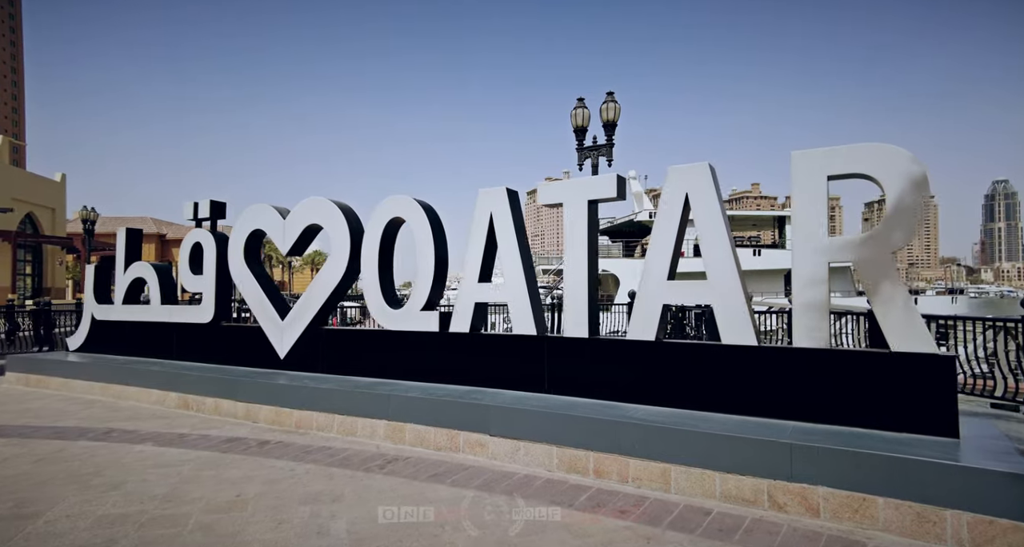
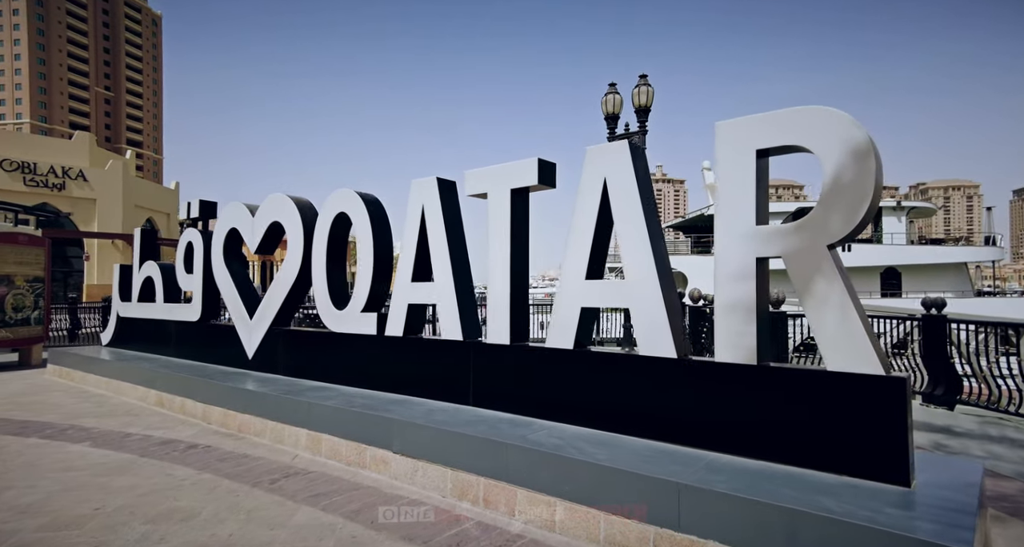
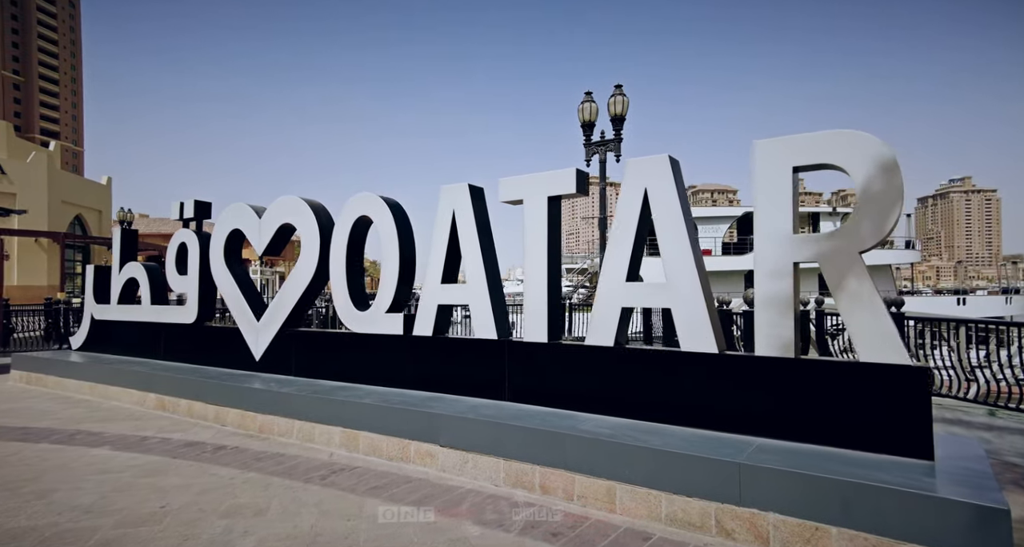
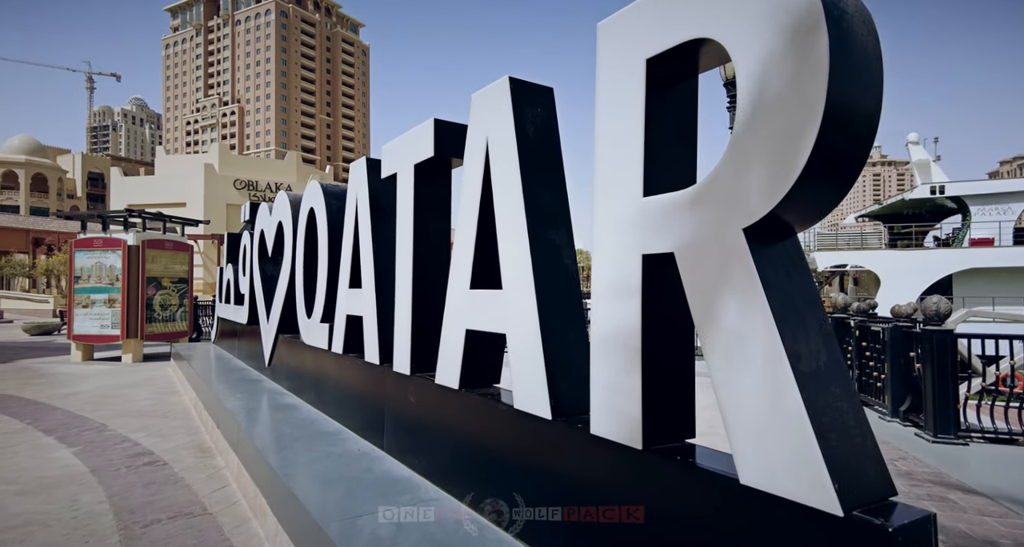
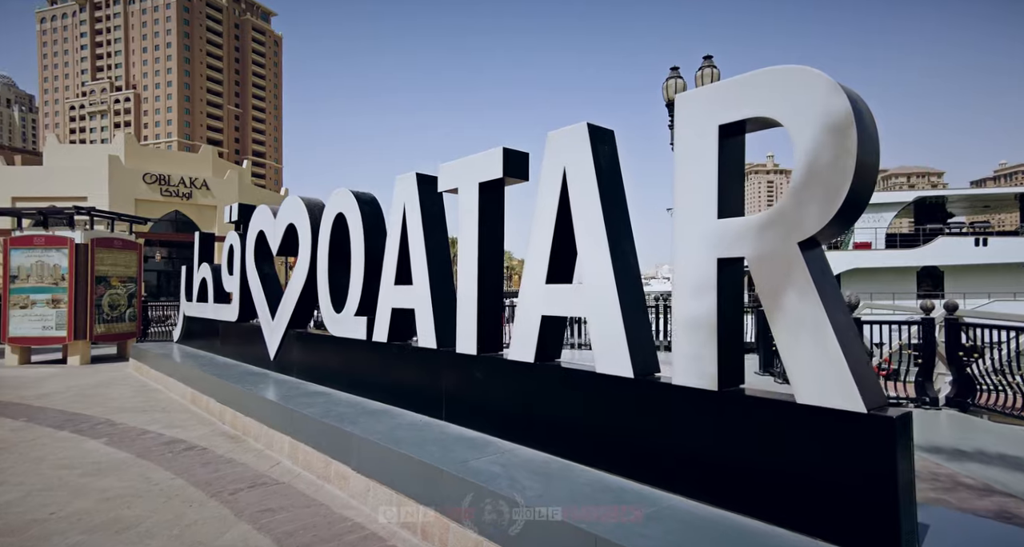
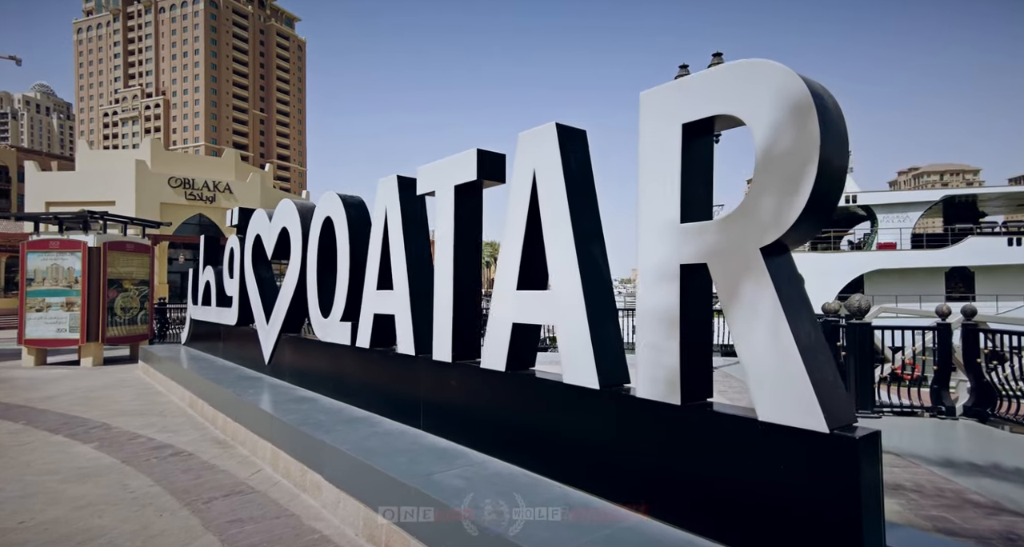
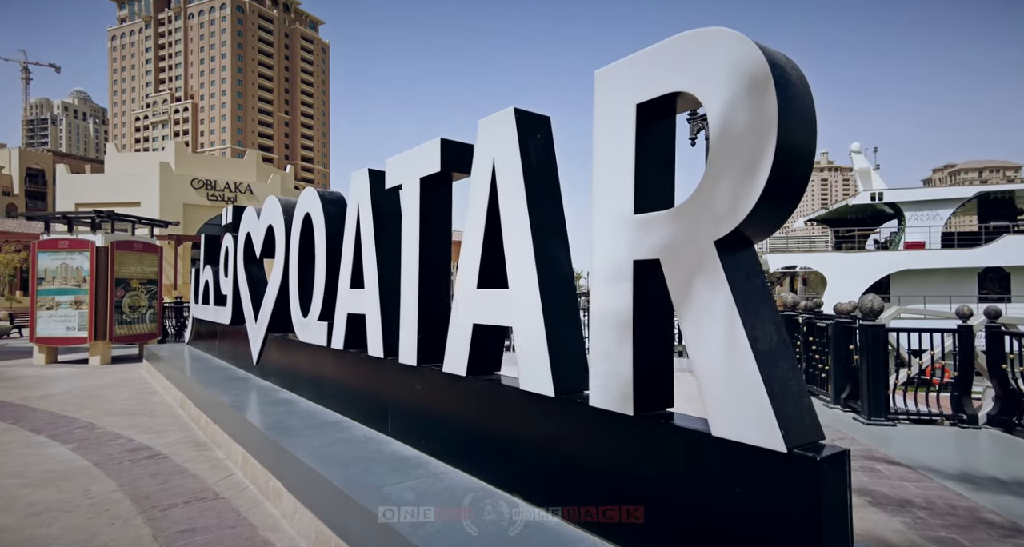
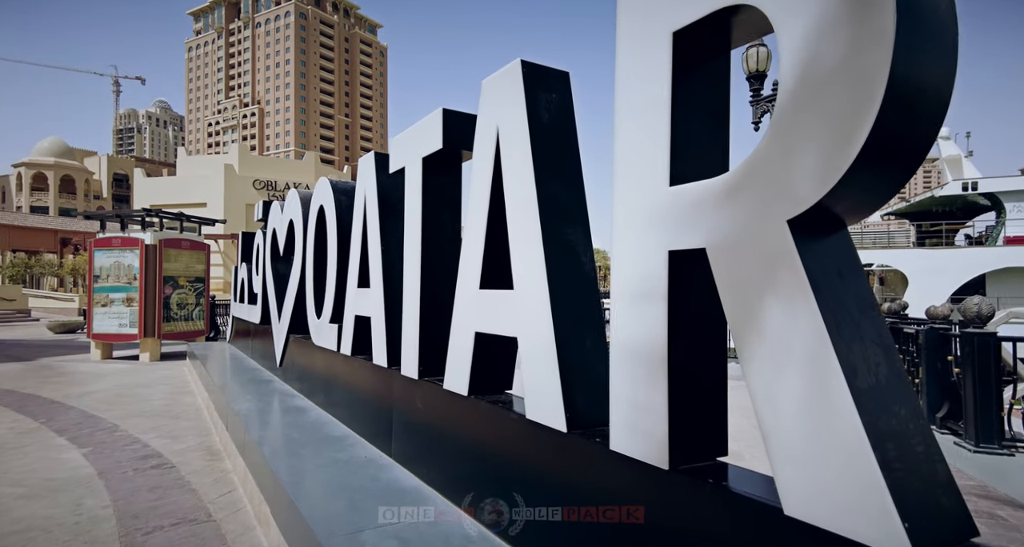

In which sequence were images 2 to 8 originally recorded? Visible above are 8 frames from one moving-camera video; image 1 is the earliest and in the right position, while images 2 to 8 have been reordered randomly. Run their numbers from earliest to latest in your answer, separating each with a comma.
3, 2, 5, 6, 7, 4, 8
